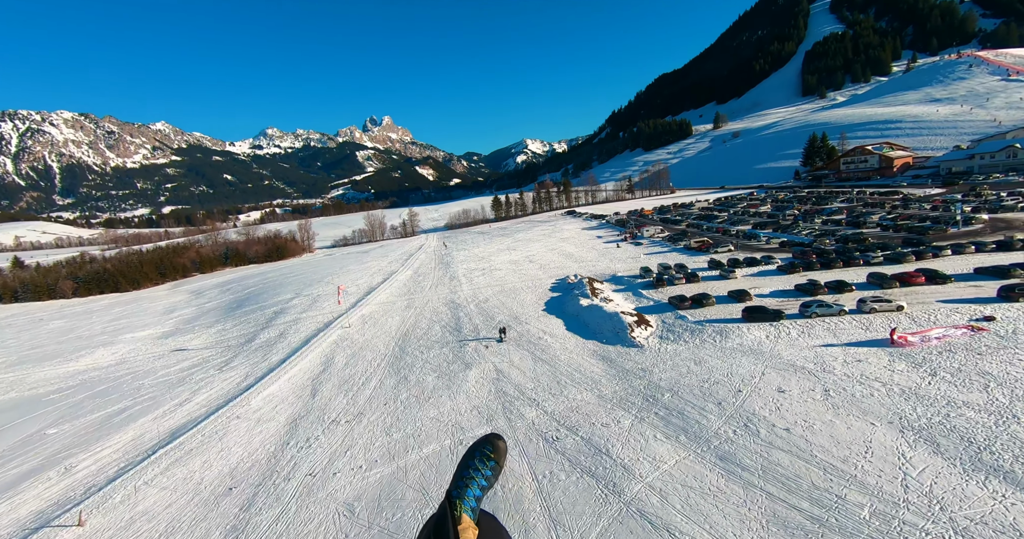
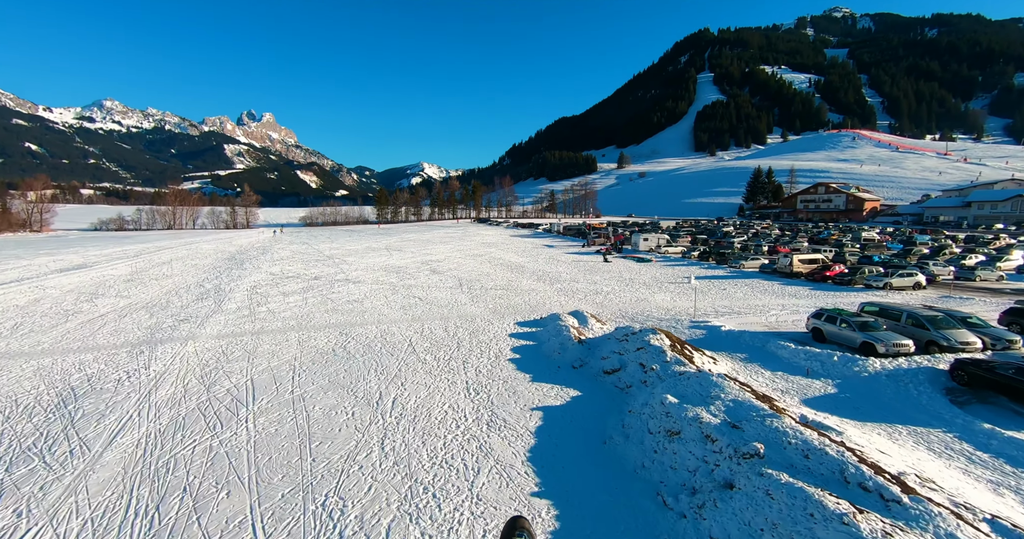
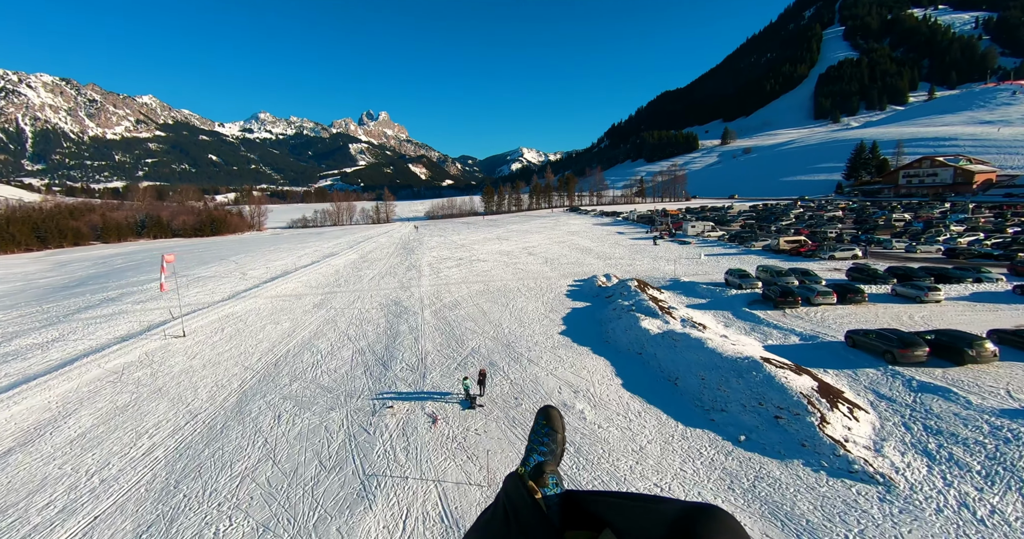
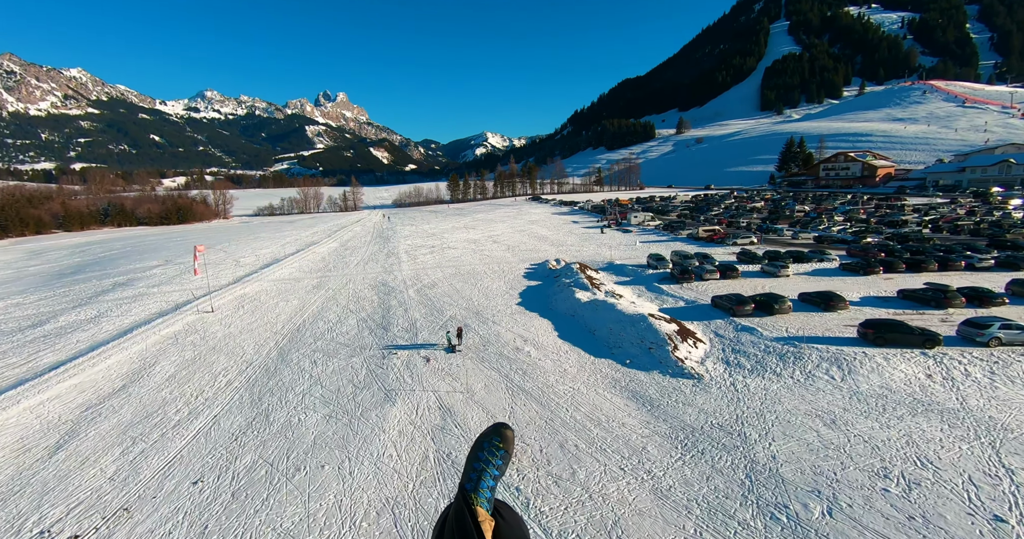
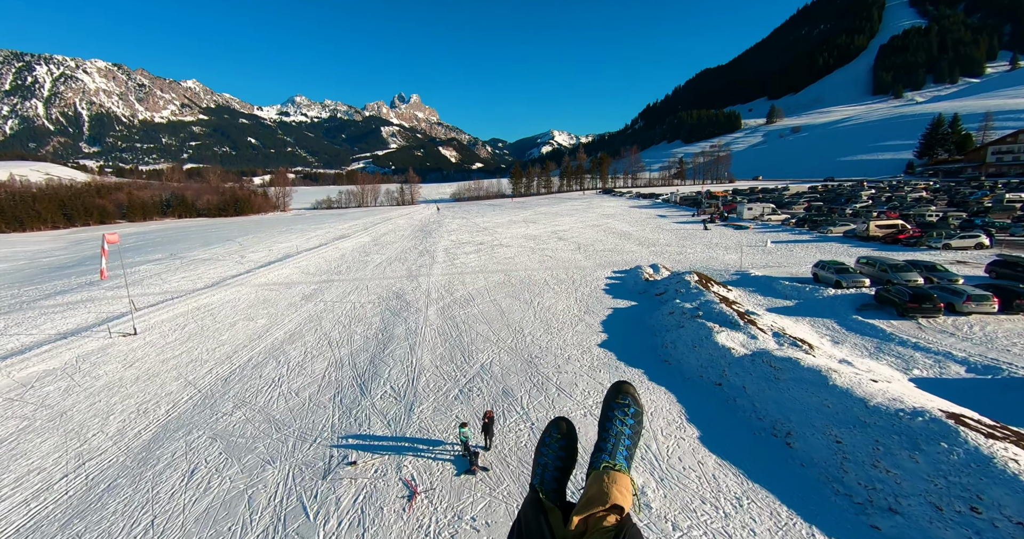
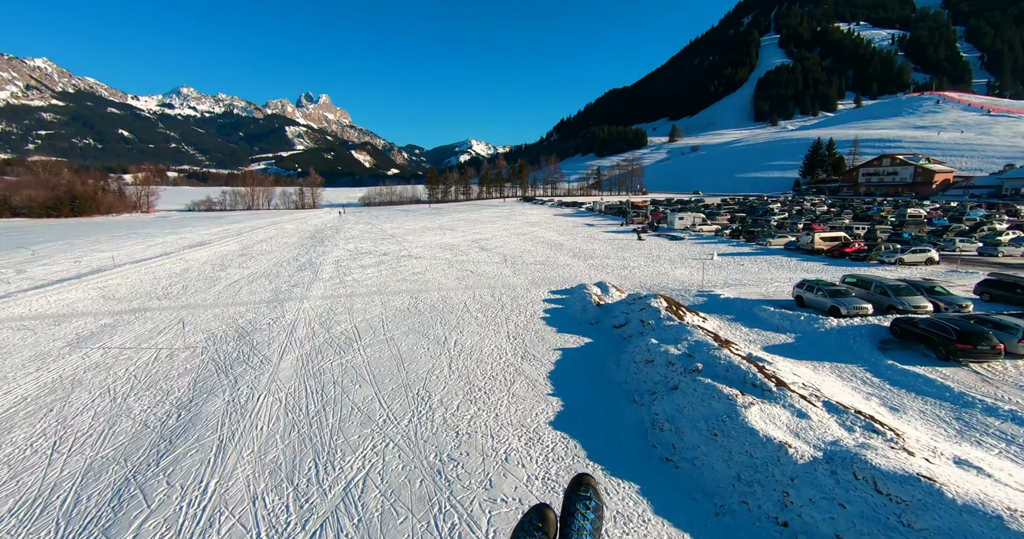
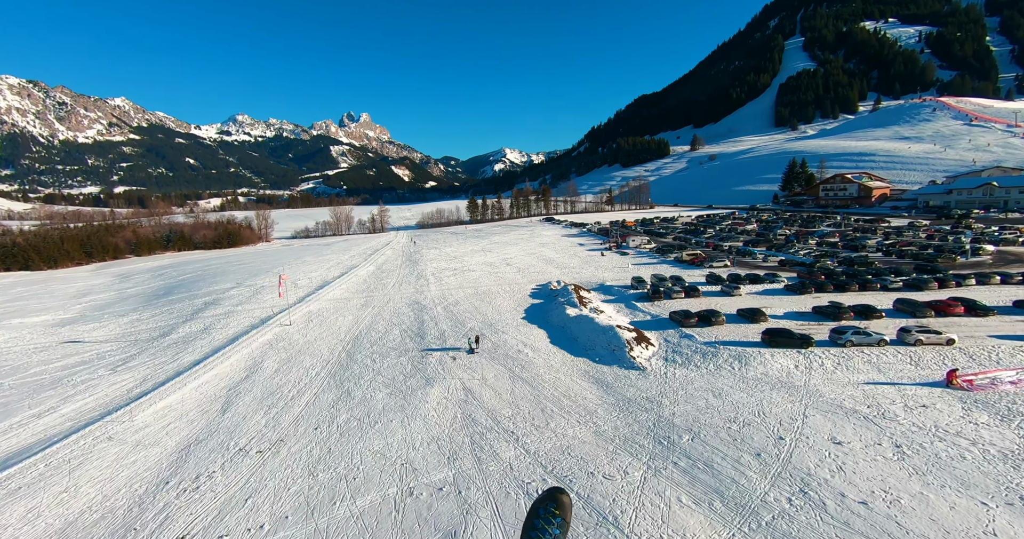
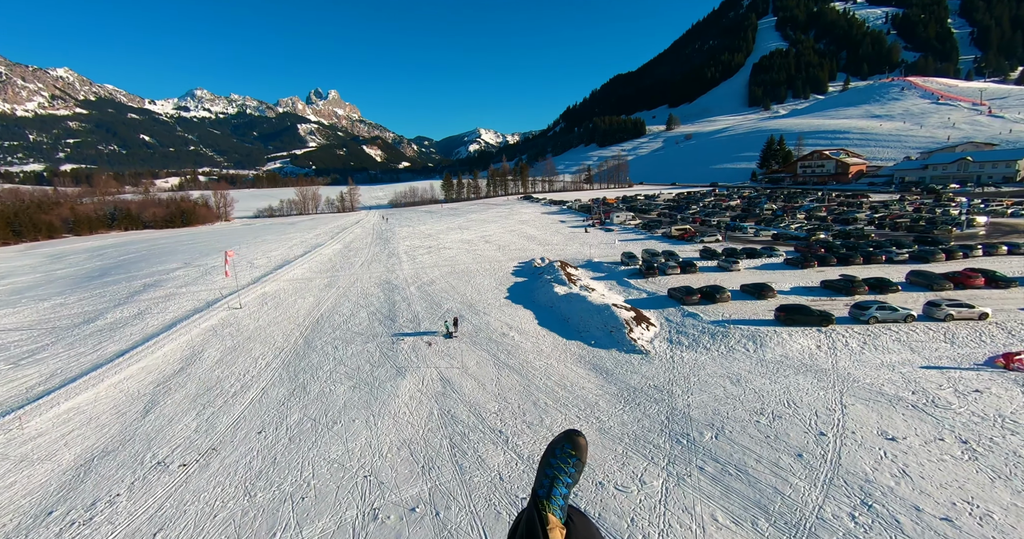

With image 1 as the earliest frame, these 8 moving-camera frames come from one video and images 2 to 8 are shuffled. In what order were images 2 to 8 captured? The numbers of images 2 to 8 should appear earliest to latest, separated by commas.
7, 8, 4, 3, 5, 6, 2
